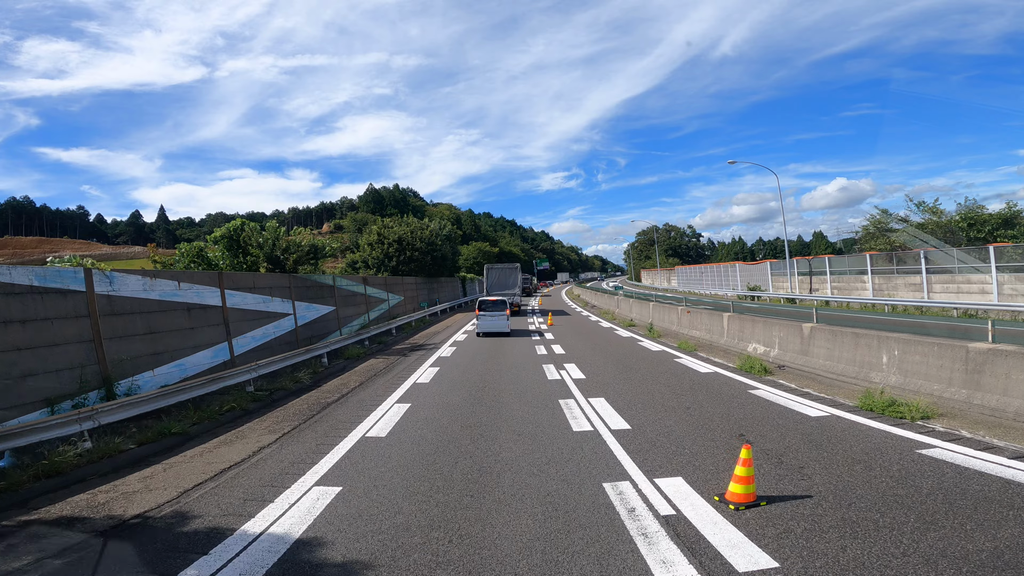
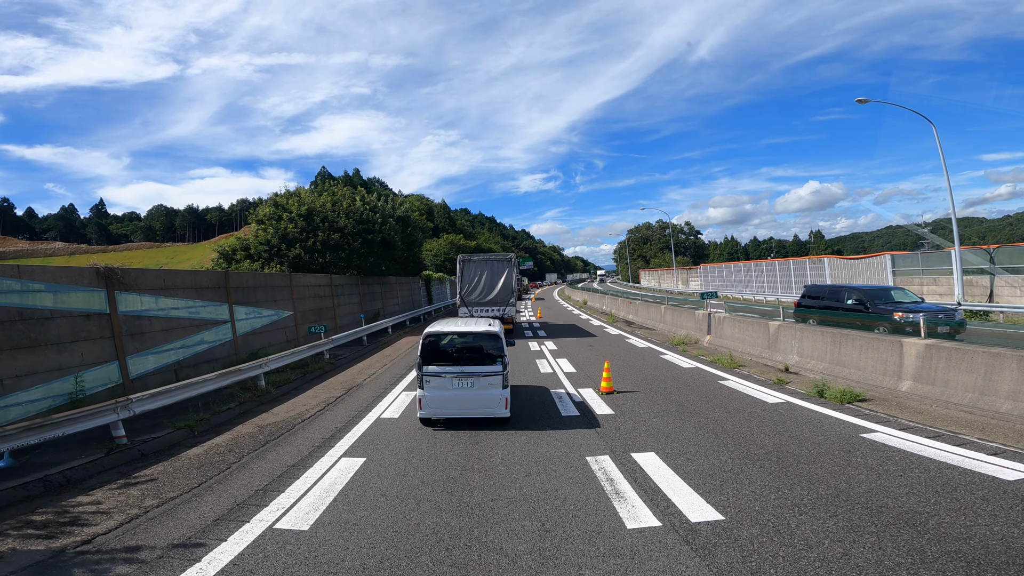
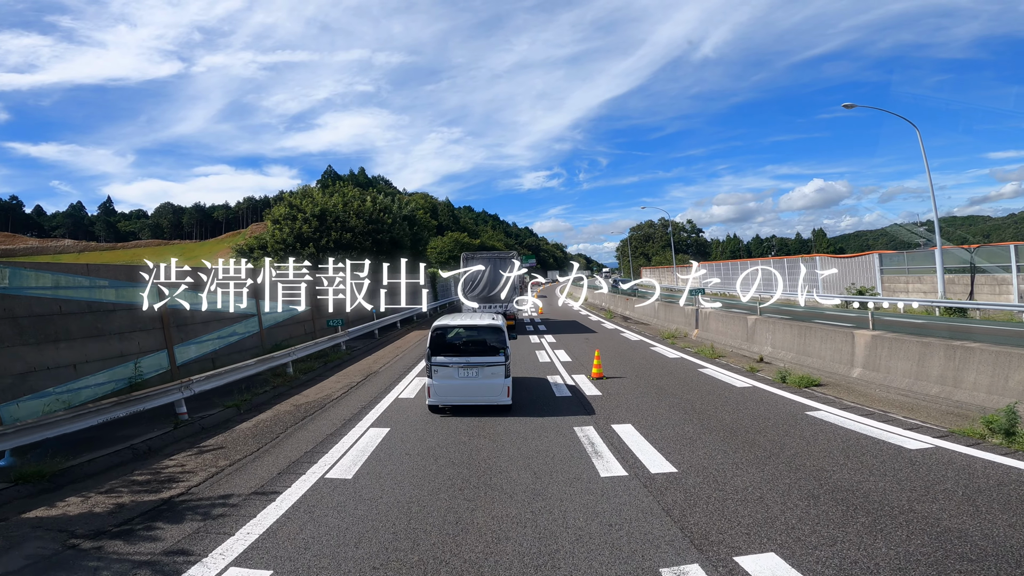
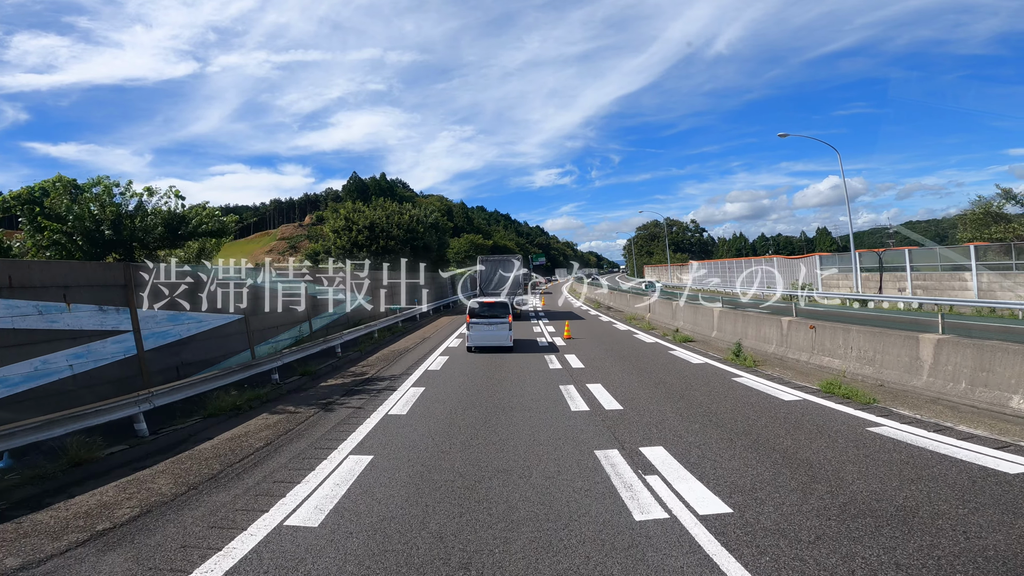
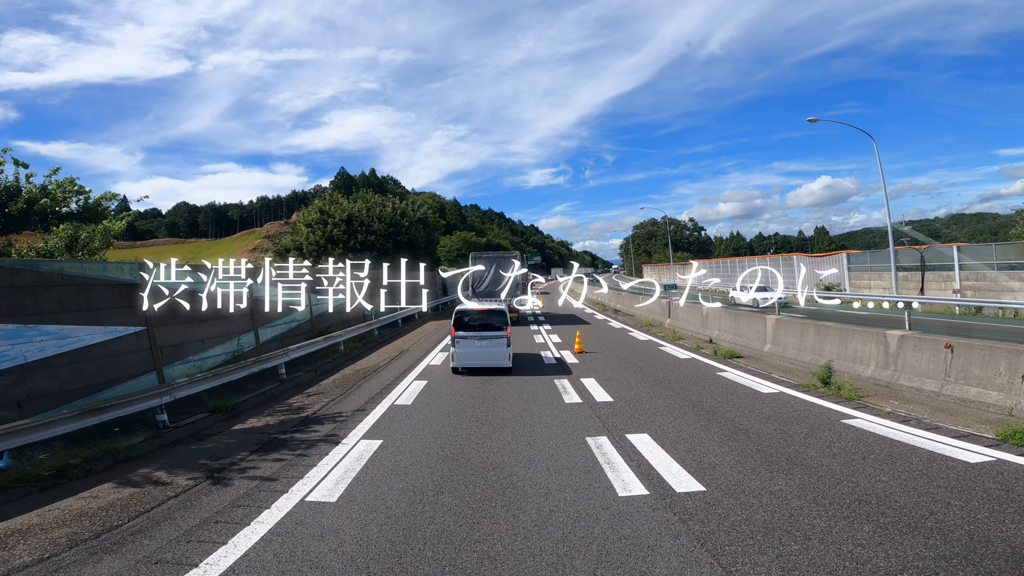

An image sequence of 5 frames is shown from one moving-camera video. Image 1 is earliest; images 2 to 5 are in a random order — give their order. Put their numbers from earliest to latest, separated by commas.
4, 5, 3, 2
